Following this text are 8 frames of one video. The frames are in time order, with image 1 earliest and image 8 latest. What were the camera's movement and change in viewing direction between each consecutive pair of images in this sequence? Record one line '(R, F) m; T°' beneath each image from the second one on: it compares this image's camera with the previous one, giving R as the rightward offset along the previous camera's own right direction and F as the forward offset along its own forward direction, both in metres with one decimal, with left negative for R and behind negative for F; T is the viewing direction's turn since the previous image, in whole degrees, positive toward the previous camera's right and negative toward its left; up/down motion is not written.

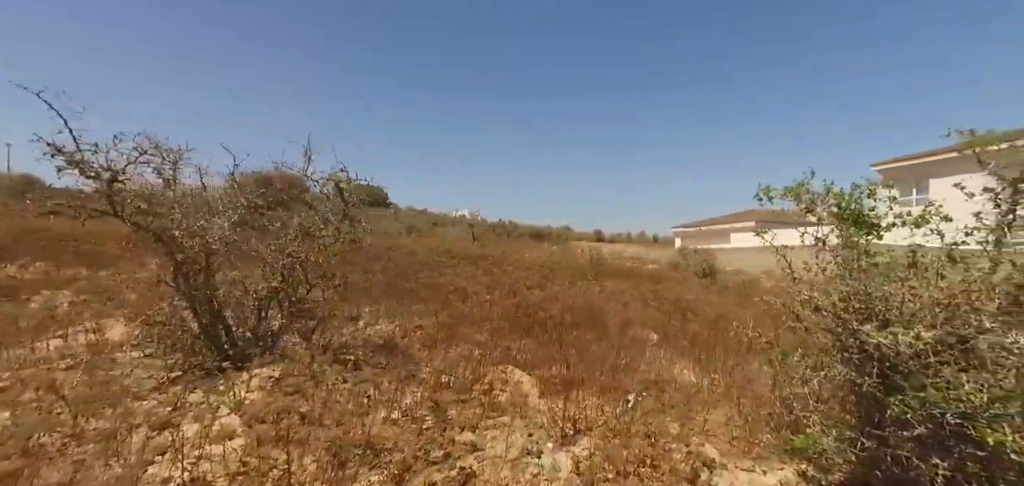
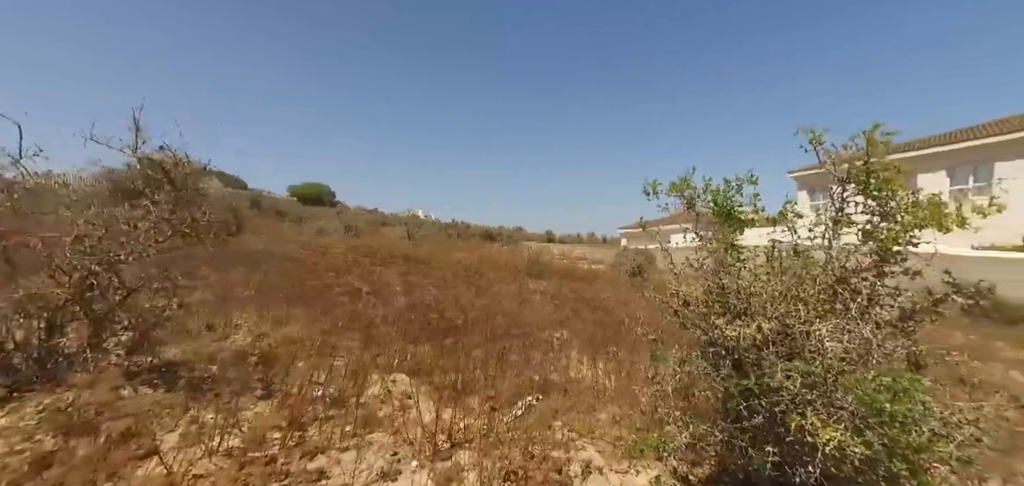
(+0.3, +0.1) m; +6°
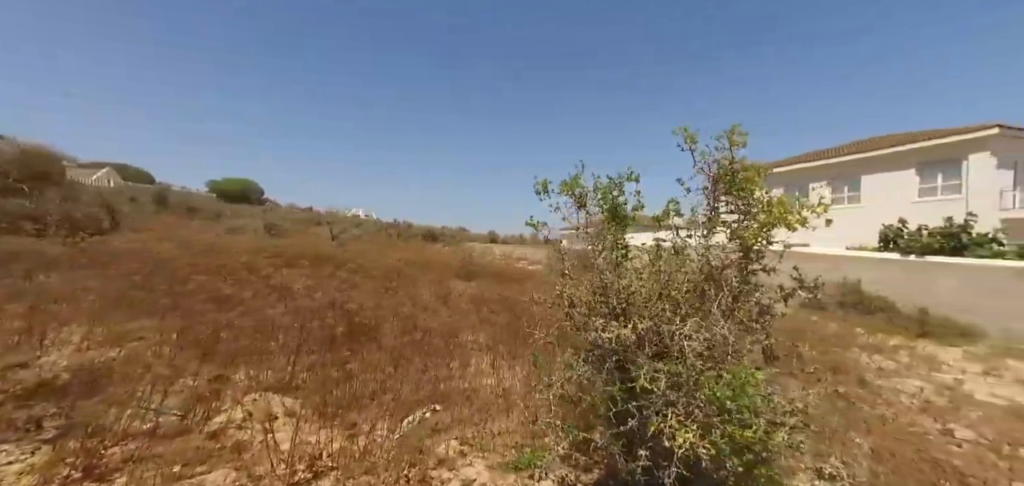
(+0.3, +0.1) m; +7°
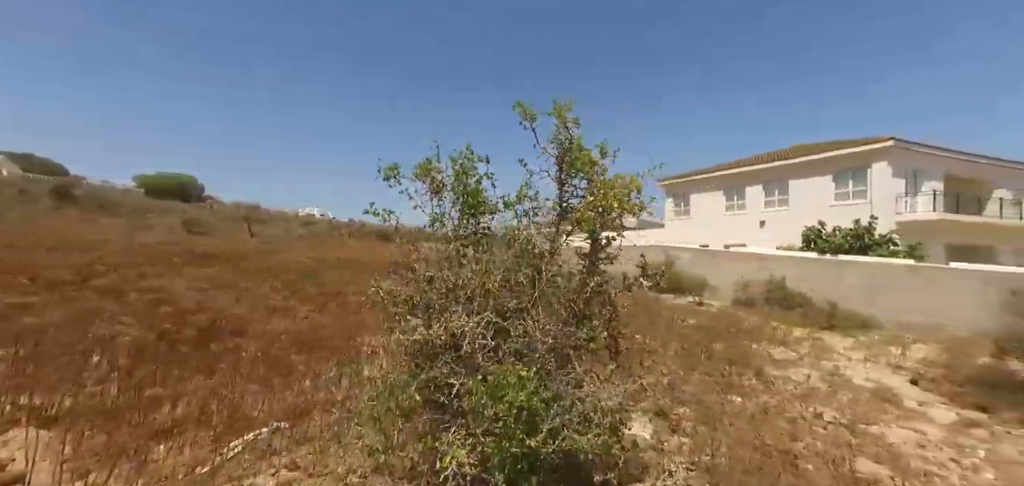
(+0.6, -0.1) m; +6°
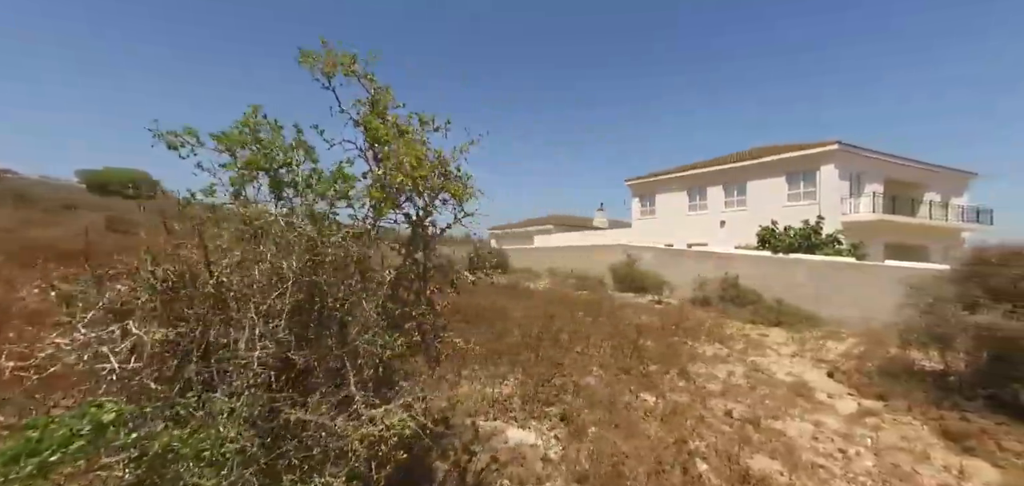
(+0.7, +0.2) m; +4°
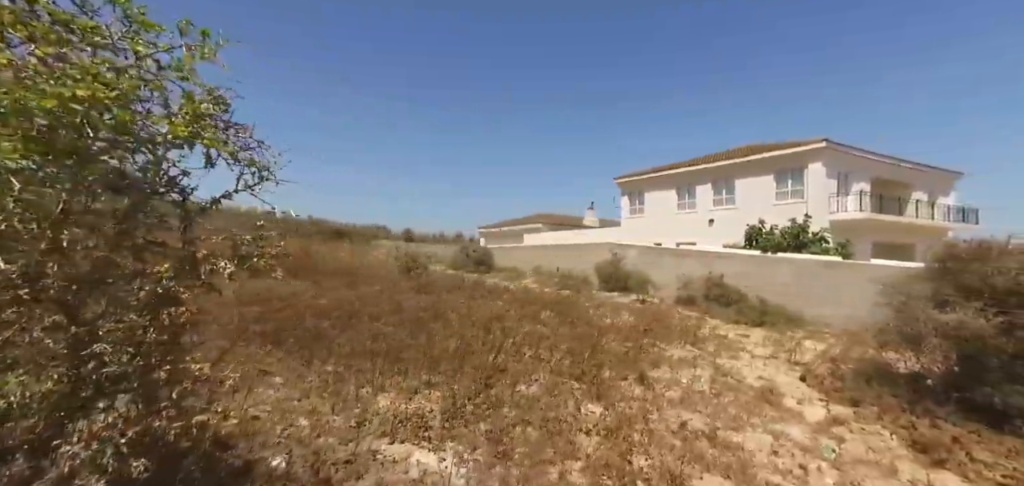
(+0.6, +0.4) m; +1°
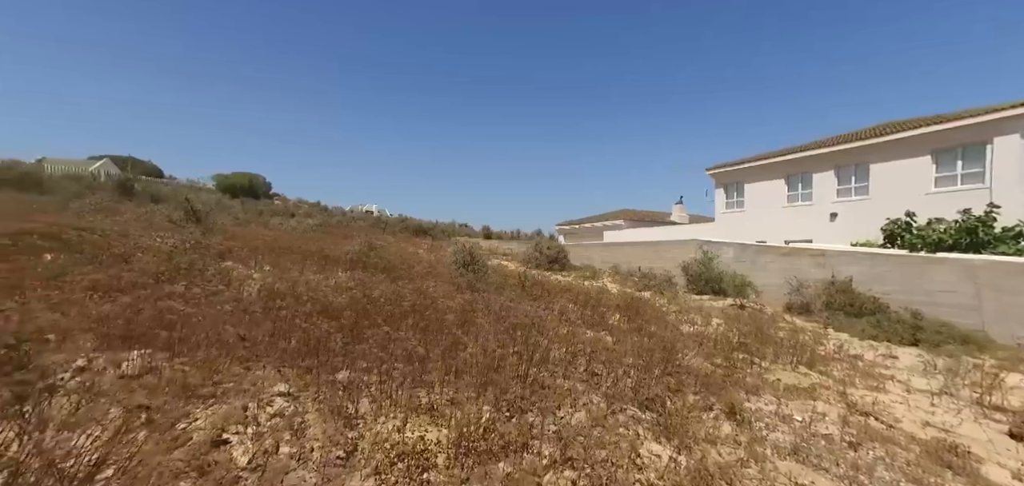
(+0.4, +1.3) m; -11°
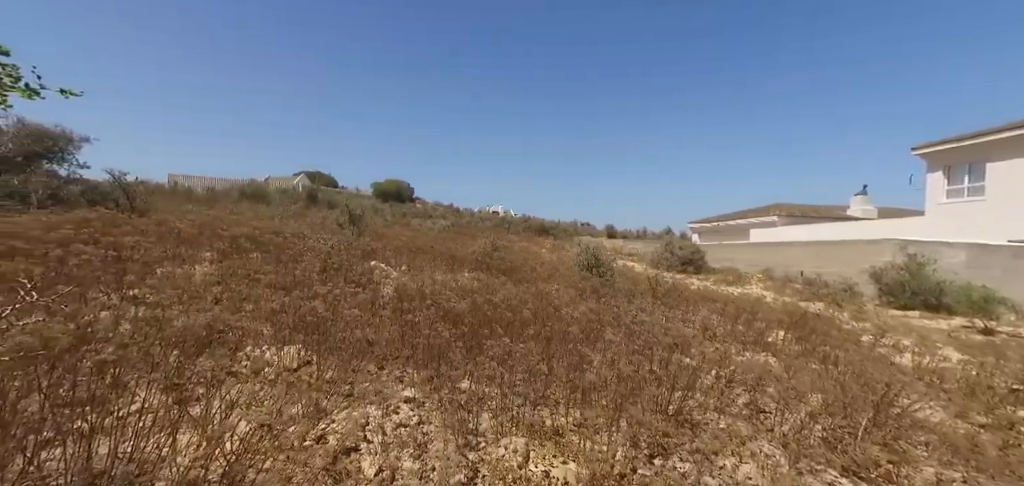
(-0.2, +0.9) m; -16°
